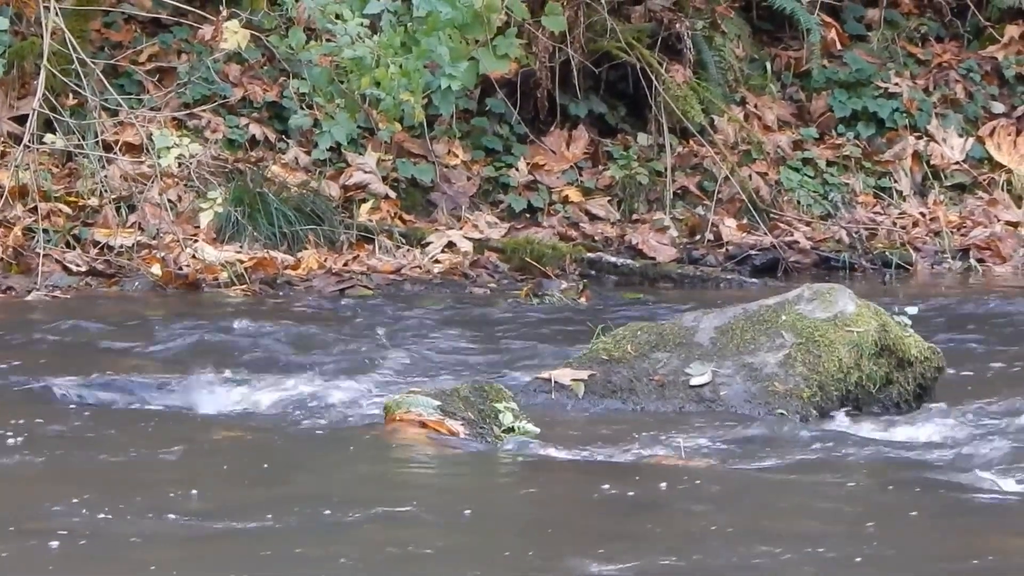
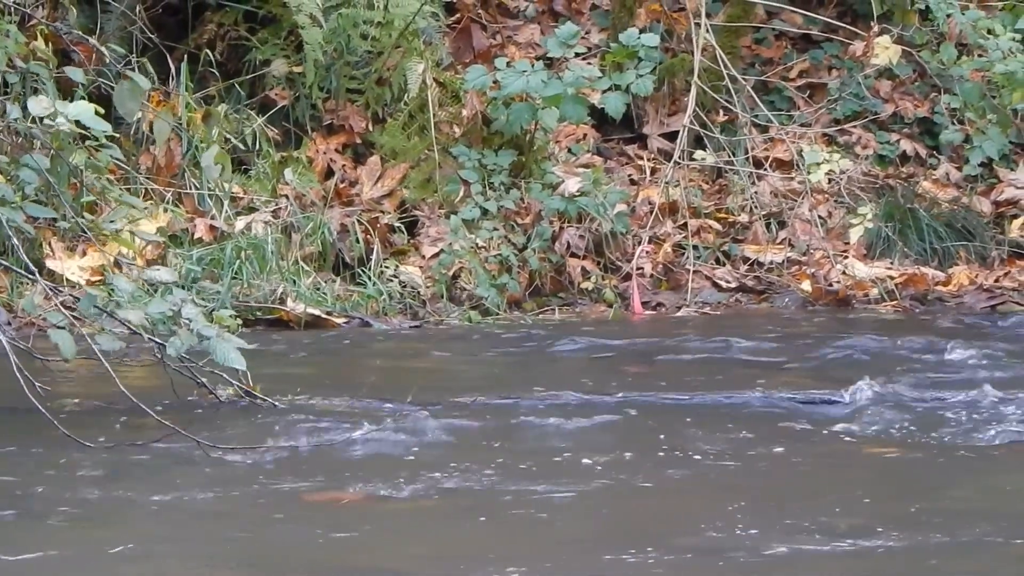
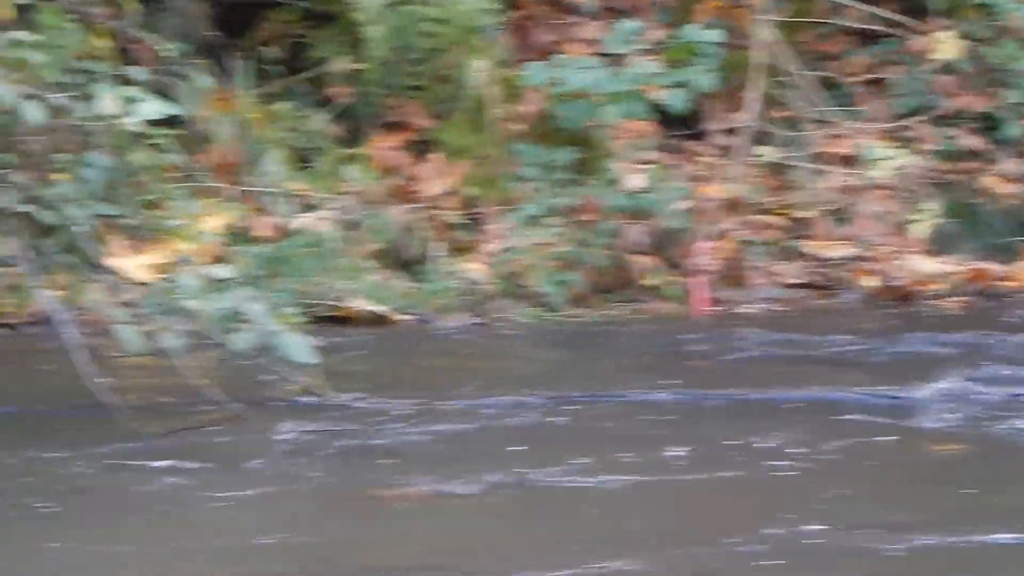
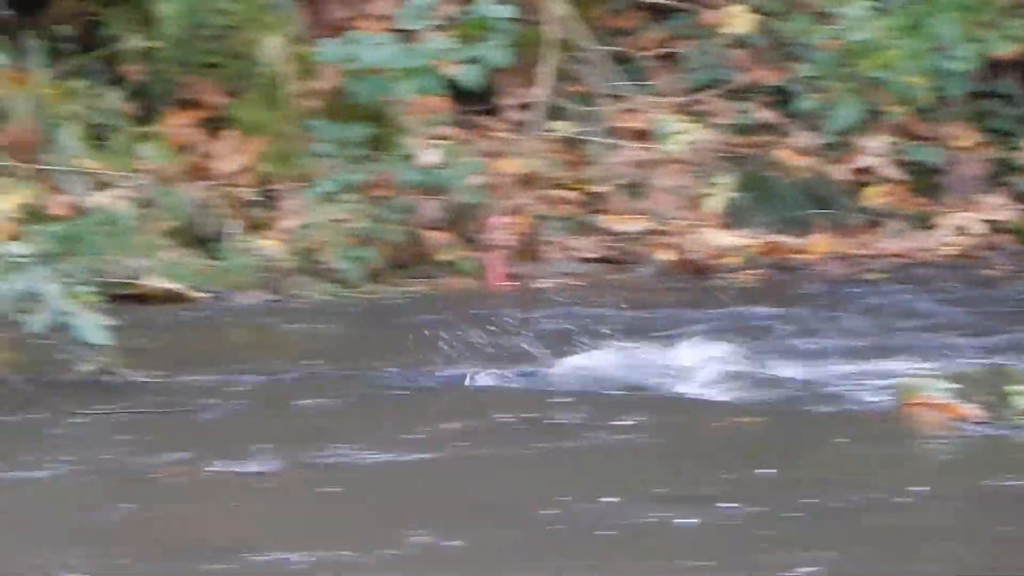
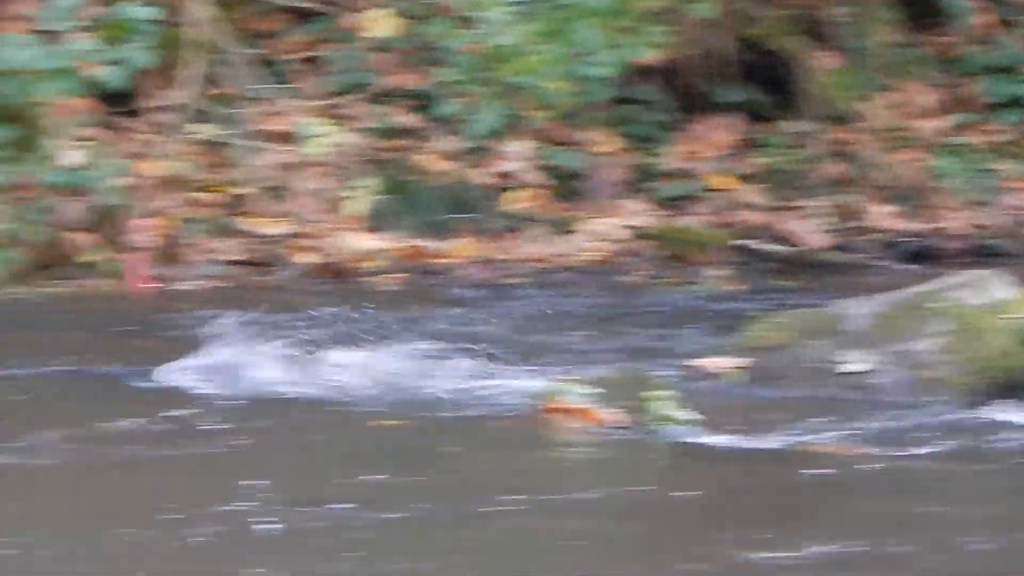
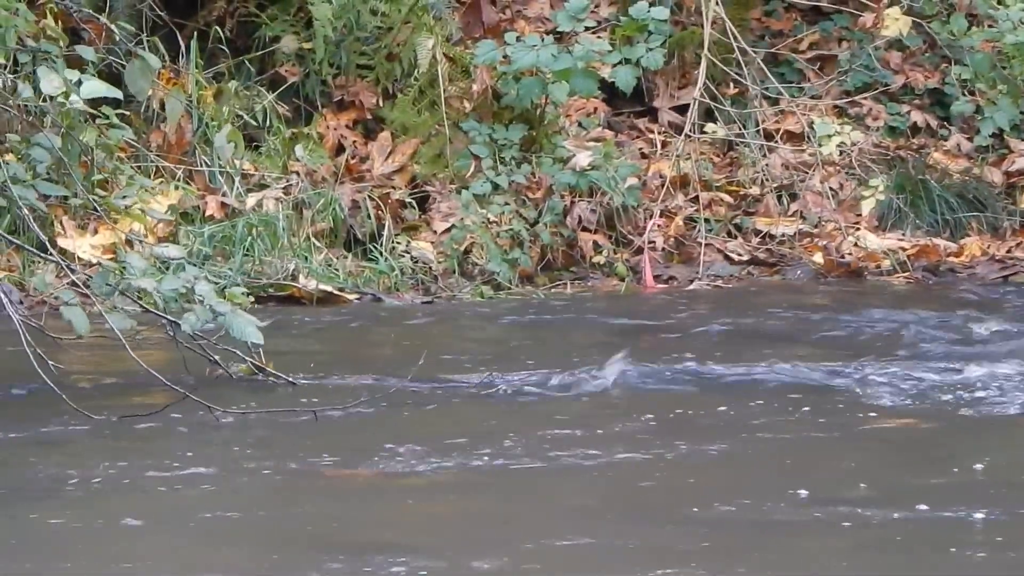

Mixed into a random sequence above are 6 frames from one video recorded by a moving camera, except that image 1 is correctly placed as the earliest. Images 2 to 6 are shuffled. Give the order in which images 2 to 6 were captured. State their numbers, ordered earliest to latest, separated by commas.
5, 4, 6, 2, 3
